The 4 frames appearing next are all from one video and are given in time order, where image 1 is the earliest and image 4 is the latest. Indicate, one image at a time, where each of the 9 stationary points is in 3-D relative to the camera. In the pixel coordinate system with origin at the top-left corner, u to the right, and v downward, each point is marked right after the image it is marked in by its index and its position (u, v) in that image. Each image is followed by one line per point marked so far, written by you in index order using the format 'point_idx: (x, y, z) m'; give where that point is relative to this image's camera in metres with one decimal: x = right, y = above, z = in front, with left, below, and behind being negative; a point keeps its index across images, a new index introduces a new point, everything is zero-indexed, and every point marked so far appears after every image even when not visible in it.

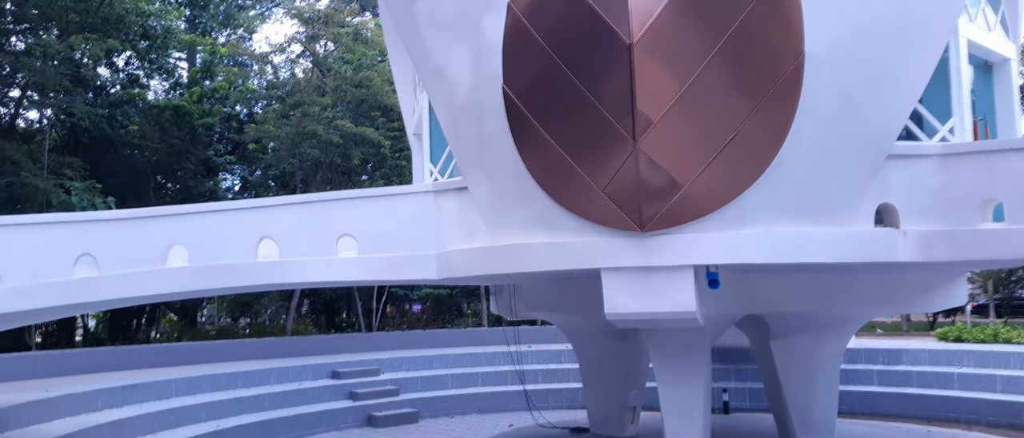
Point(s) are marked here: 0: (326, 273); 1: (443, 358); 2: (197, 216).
0: (-1.9, -0.6, +8.1) m
1: (-1.4, -2.9, +16.5) m
2: (-3.2, 0.0, +8.0) m
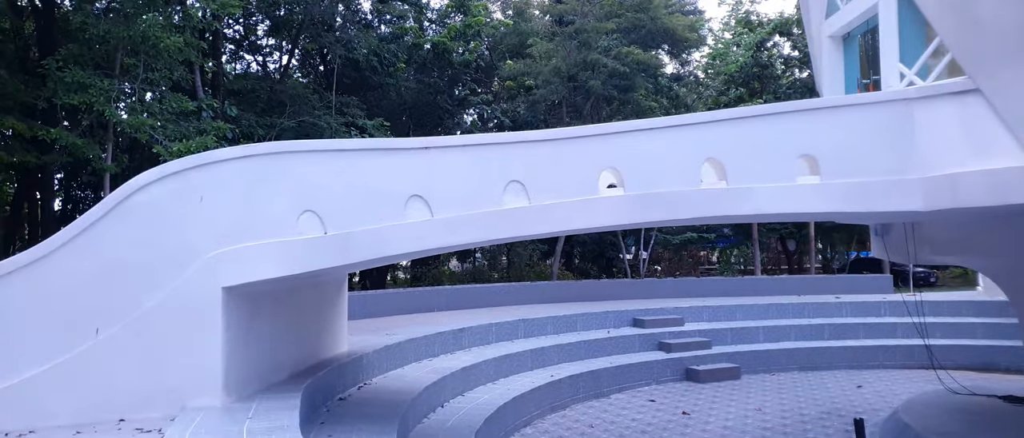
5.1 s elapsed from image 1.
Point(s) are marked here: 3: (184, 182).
0: (+2.3, +0.1, +6.6) m
1: (+4.4, -1.7, +14.8) m
2: (+0.9, +0.7, +6.7) m
3: (-2.4, +0.3, +5.9) m
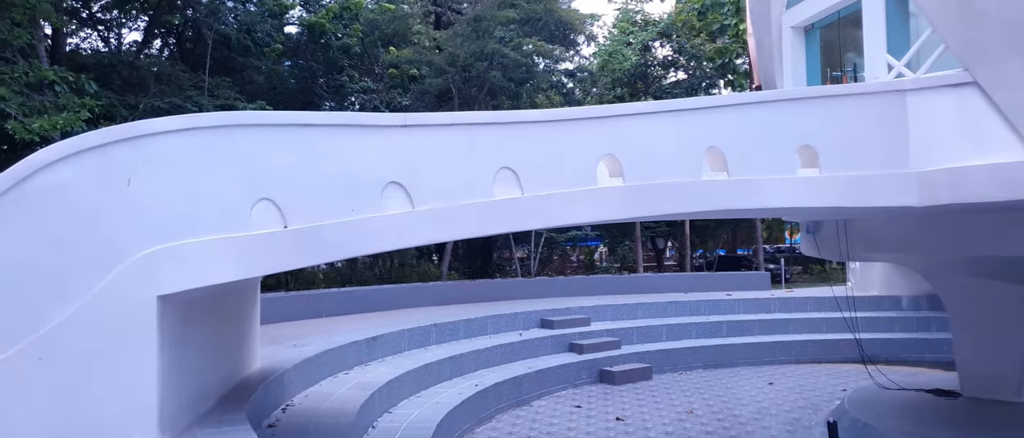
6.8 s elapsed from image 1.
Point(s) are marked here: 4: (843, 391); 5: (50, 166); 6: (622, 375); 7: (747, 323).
0: (+2.1, +0.2, +6.1) m
1: (+2.5, -1.6, +14.7) m
2: (+0.8, +0.7, +6.0) m
3: (-2.3, +0.3, +4.5) m
4: (+4.7, -2.5, +11.3) m
5: (-2.6, +0.3, +4.4) m
6: (+1.7, -2.4, +12.2) m
7: (+4.4, -1.9, +14.7) m
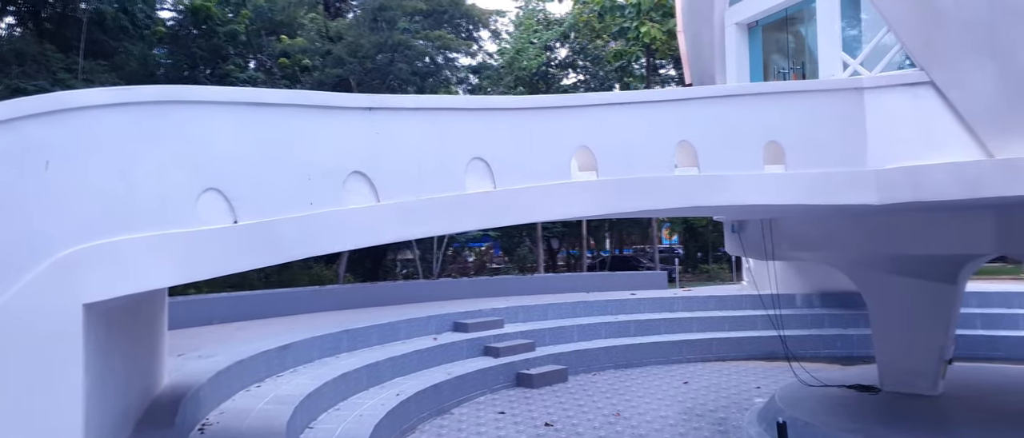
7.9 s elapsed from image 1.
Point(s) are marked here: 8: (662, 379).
0: (+1.8, +0.2, +6.0) m
1: (+0.9, -1.6, +14.5) m
2: (+0.6, +0.8, +5.6) m
3: (-2.3, +0.4, +3.7) m
4: (+3.6, -2.5, +11.4) m
5: (-2.5, +0.3, +3.5) m
6: (+0.5, -2.4, +11.9) m
7: (+2.7, -1.9, +14.8) m
8: (+2.4, -2.5, +12.3) m
